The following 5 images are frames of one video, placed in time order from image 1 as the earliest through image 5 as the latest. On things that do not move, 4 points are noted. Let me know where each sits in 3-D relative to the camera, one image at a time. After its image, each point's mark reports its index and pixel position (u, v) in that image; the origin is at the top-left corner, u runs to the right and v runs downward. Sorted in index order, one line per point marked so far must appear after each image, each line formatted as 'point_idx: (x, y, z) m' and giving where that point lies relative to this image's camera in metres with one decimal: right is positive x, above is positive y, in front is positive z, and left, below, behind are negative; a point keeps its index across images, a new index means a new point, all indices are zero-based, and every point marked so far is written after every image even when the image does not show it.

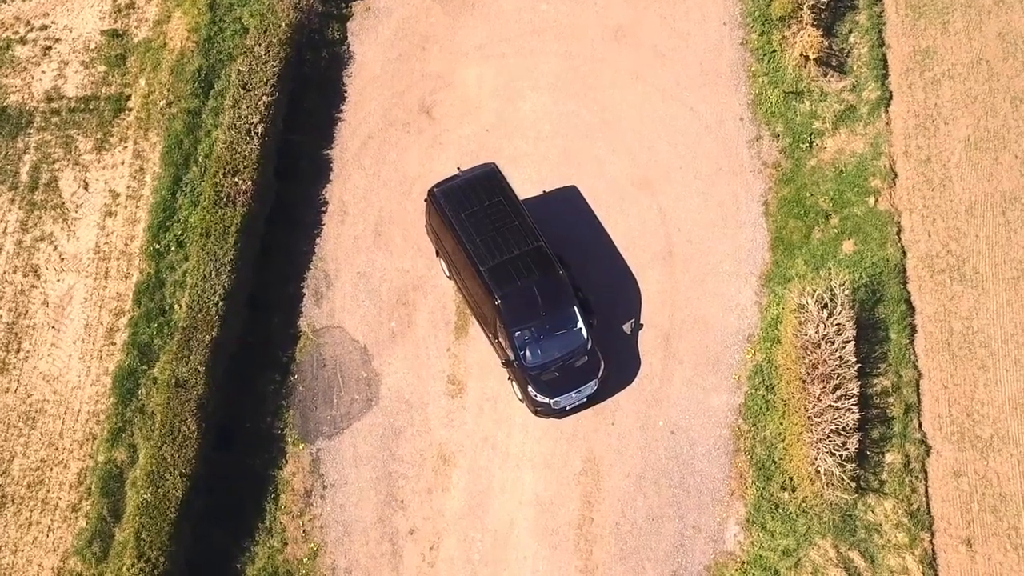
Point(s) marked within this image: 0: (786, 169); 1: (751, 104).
0: (+3.9, +1.7, +17.9) m
1: (+3.5, +2.7, +18.5) m
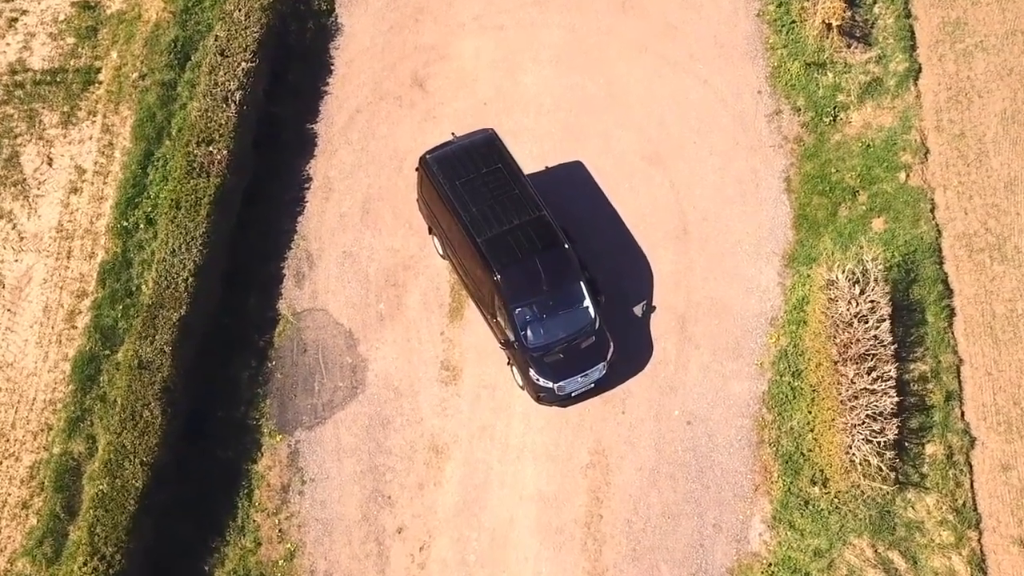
0: (+3.9, +1.9, +16.6) m
1: (+3.5, +2.9, +17.2) m
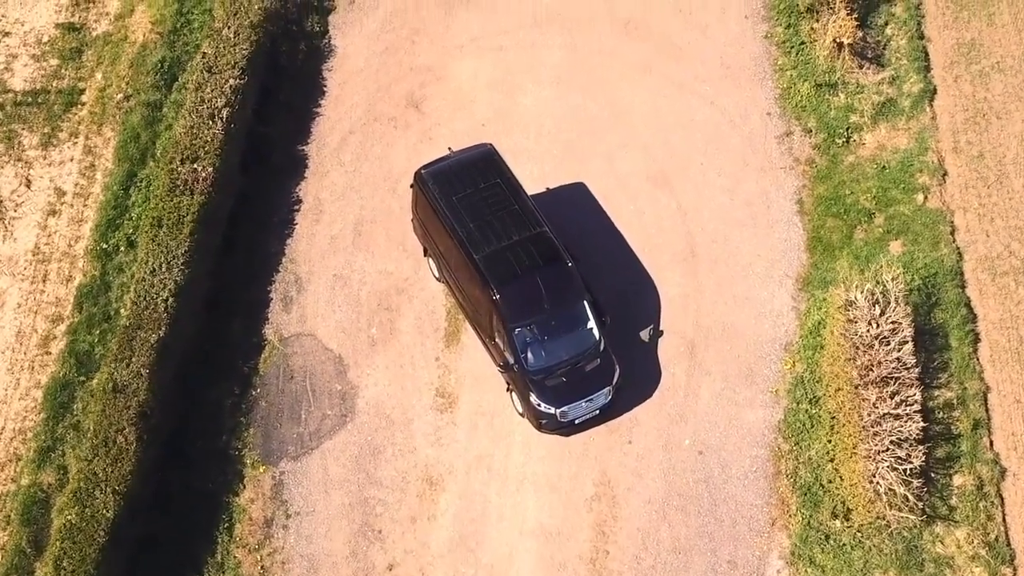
0: (+3.9, +1.5, +15.9) m
1: (+3.5, +2.5, +16.6) m
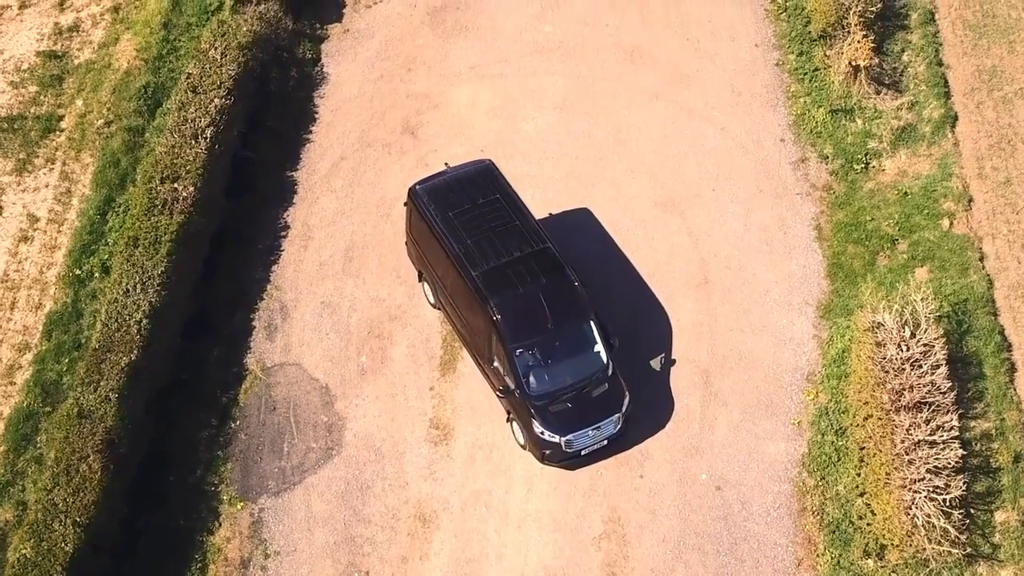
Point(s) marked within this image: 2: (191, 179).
0: (+3.9, +1.2, +15.0) m
1: (+3.5, +2.1, +15.8) m
2: (-3.6, +1.2, +14.0) m
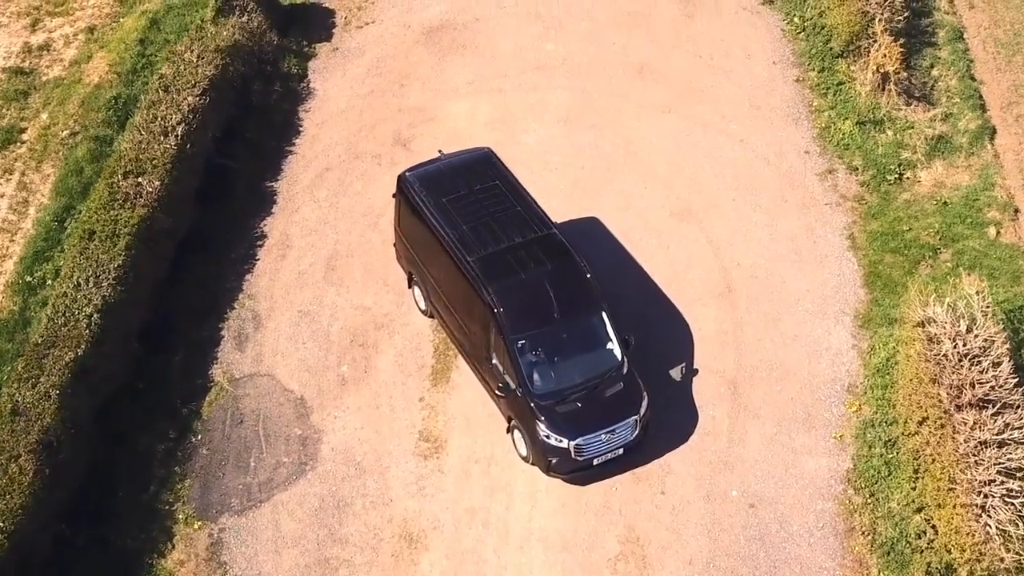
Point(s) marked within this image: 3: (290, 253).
0: (+3.9, +0.9, +13.7) m
1: (+3.5, +1.7, +14.5) m
2: (-3.6, +1.1, +12.6) m
3: (-2.3, +0.4, +13.0) m
